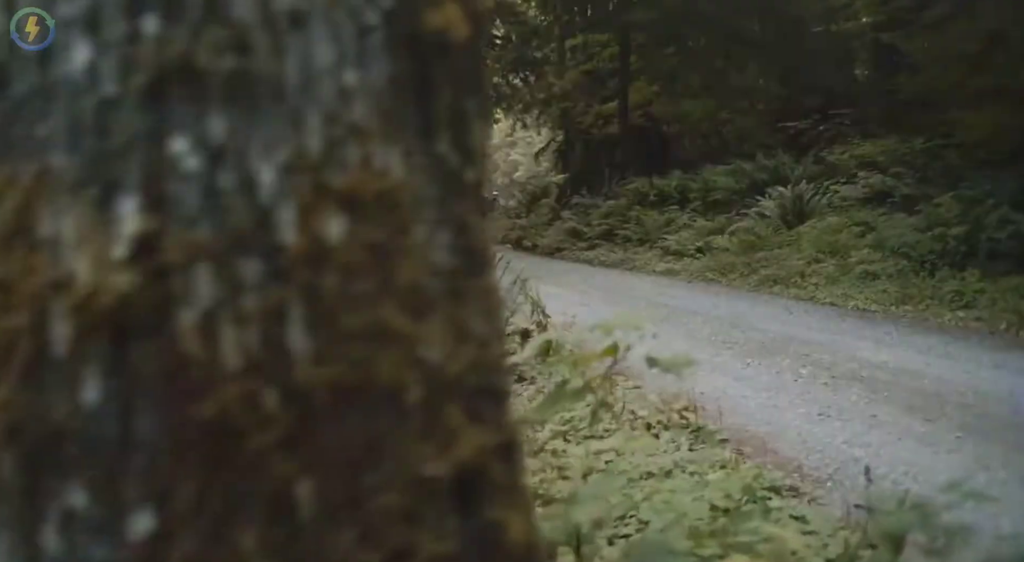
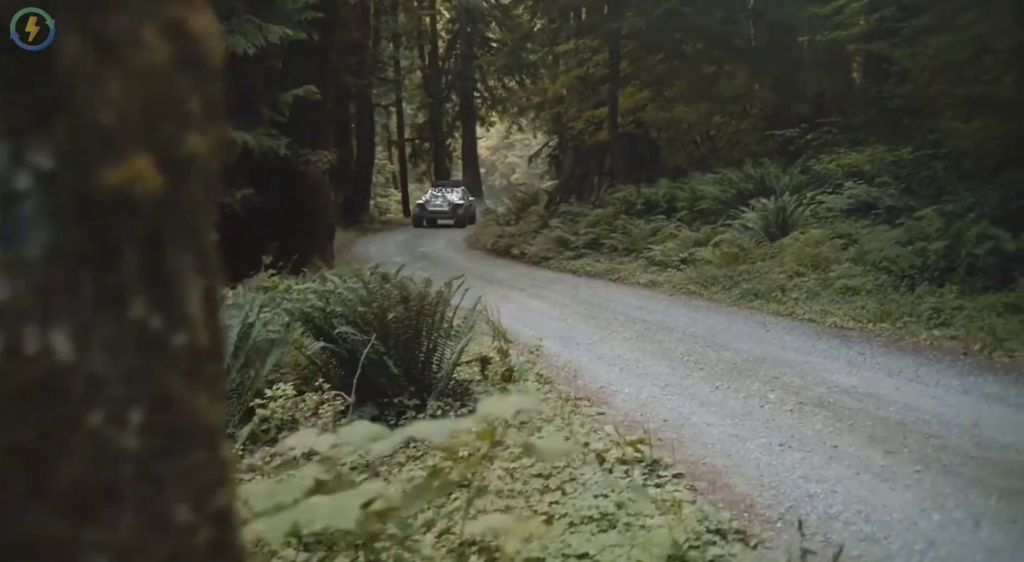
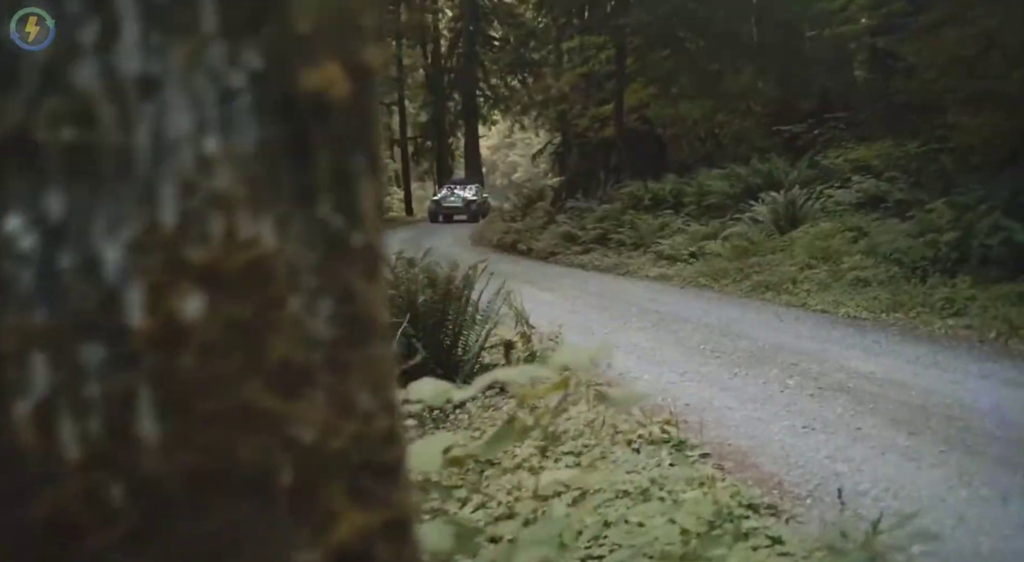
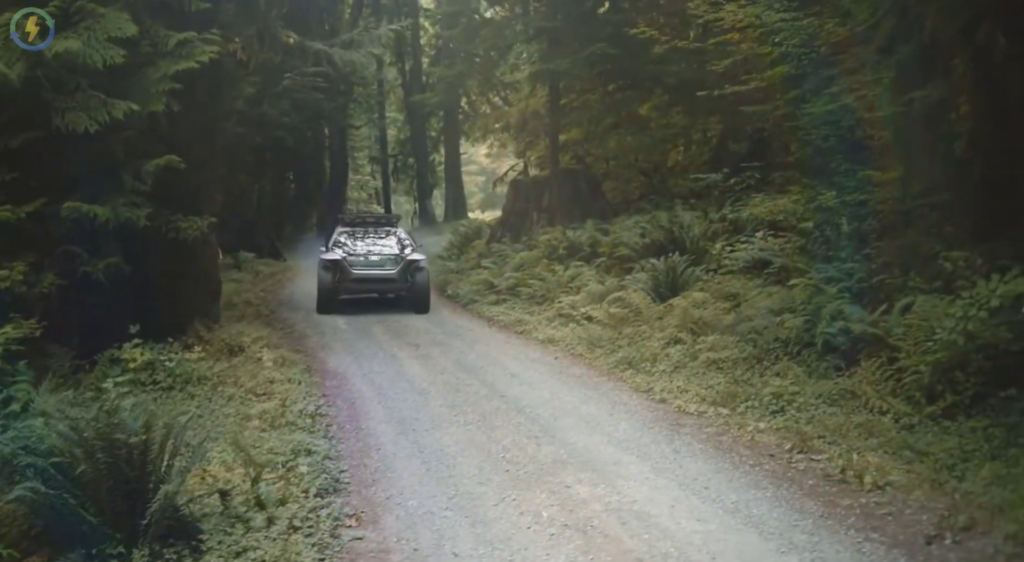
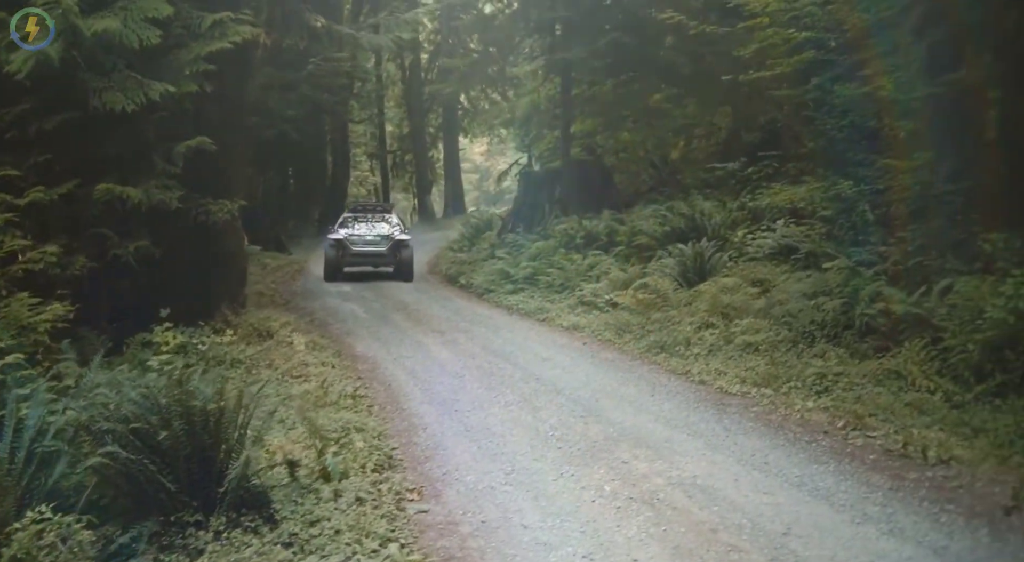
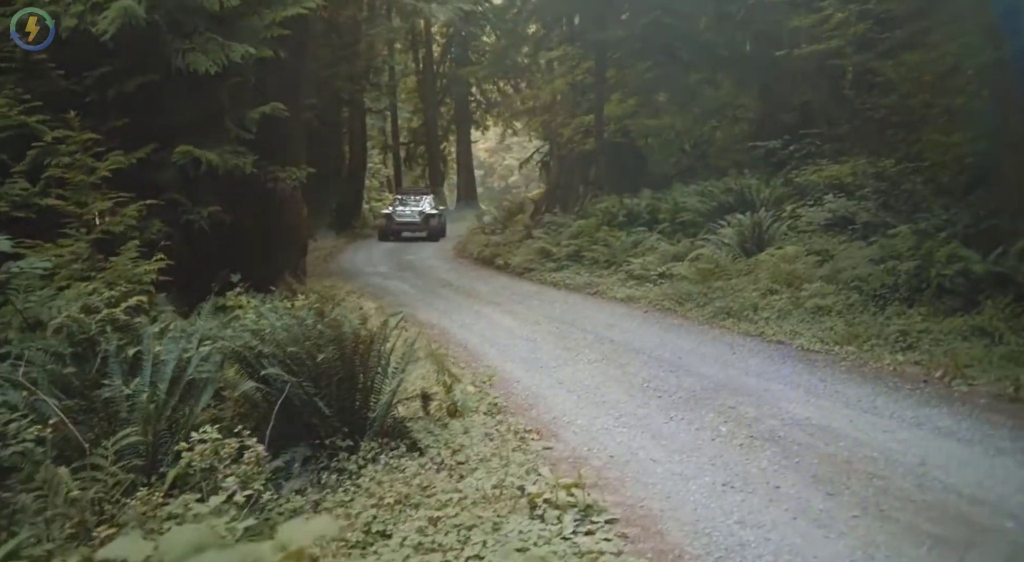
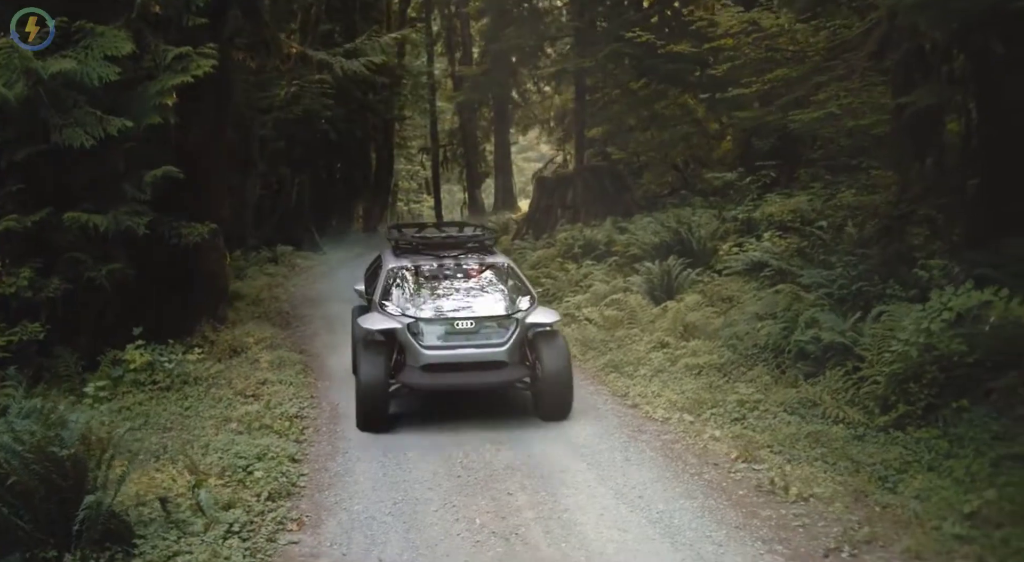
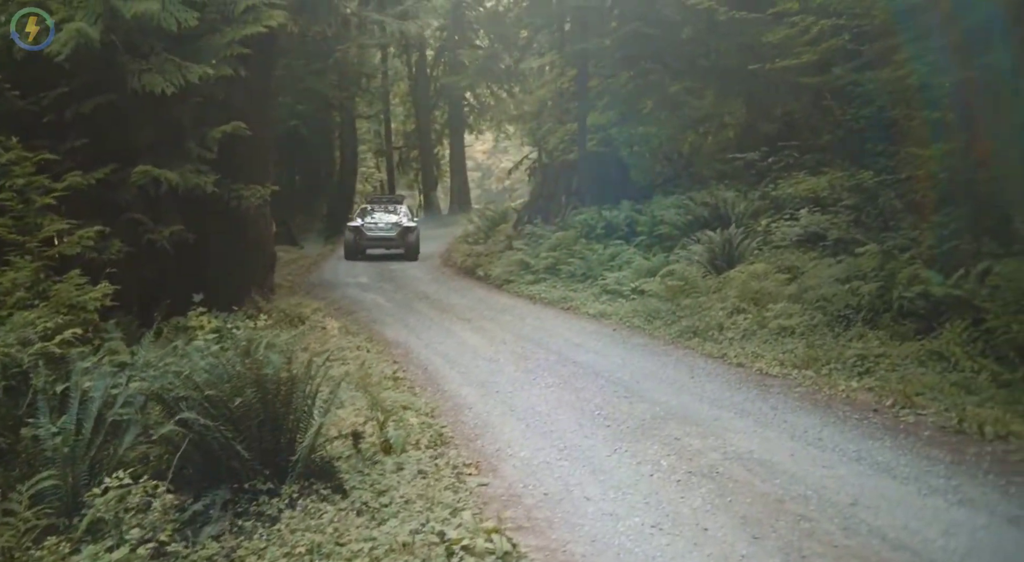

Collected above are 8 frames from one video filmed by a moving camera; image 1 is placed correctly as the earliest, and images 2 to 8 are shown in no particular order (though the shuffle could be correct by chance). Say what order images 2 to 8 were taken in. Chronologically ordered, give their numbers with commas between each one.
3, 2, 6, 8, 5, 4, 7
